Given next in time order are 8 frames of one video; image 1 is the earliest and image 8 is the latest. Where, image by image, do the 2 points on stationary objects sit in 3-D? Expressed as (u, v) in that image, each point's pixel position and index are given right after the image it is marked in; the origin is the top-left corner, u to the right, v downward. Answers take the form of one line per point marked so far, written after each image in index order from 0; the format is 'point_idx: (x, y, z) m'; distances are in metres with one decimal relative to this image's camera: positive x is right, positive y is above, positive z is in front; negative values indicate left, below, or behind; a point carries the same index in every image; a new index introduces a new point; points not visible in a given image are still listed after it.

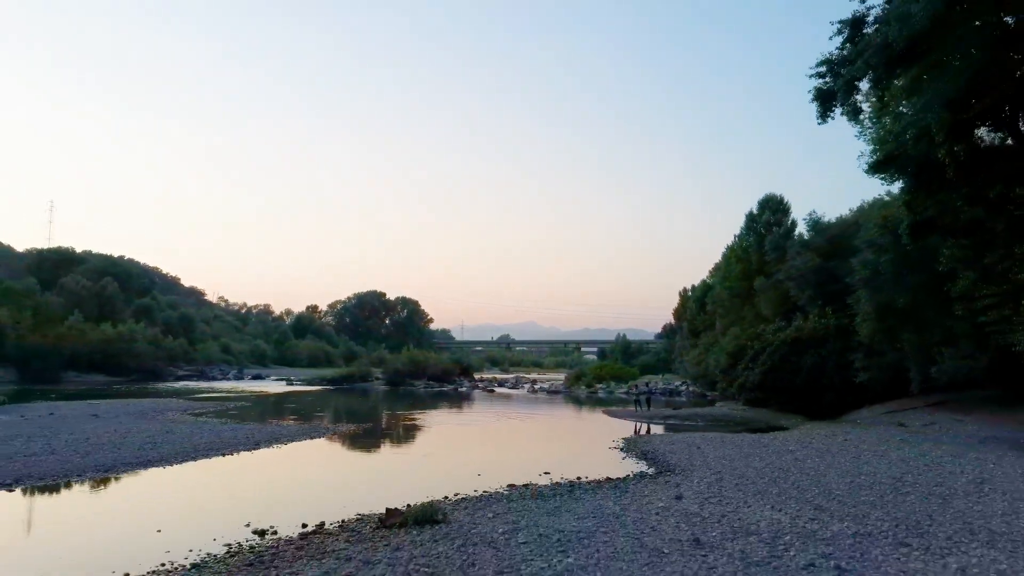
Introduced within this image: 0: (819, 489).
0: (+21.8, -14.3, +11.4) m
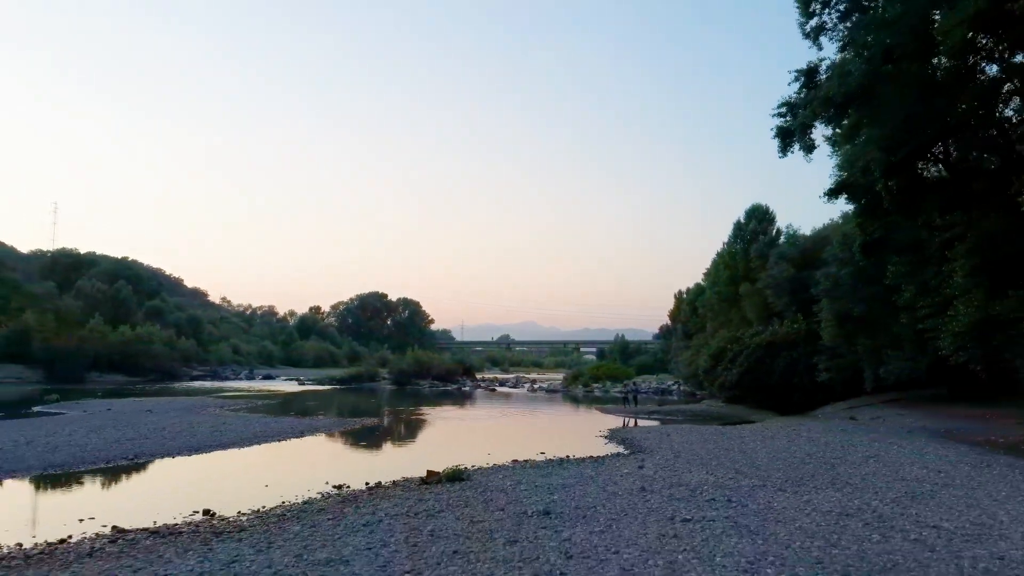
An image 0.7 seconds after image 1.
0: (+22.1, -16.3, +15.1) m
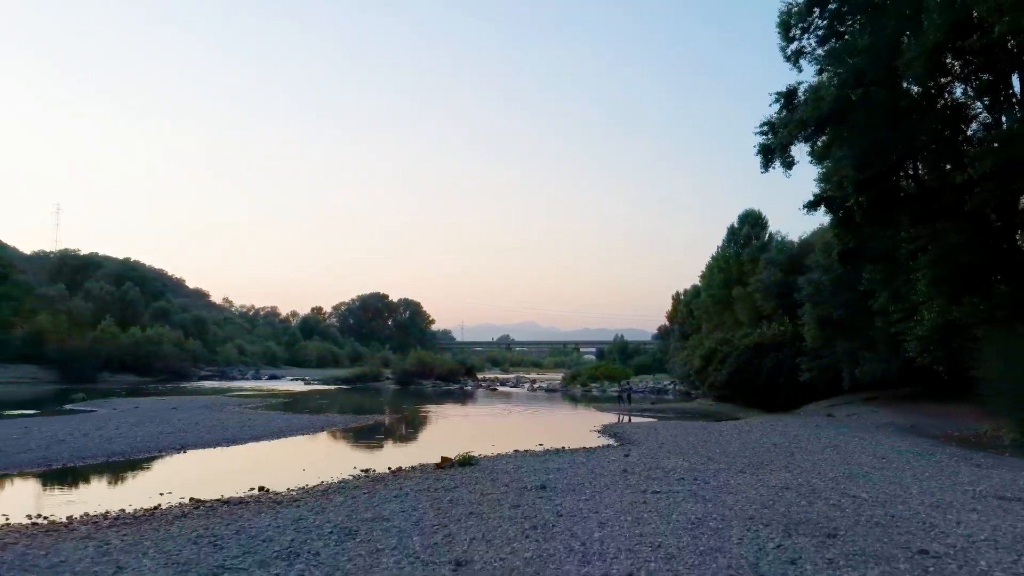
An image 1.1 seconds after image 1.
0: (+22.3, -17.4, +17.3) m
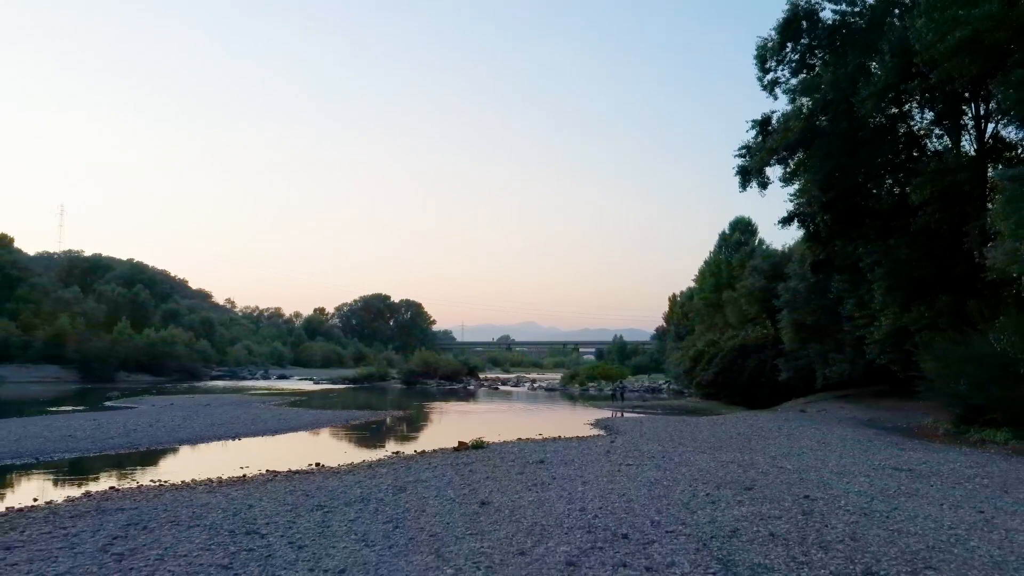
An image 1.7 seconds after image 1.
0: (+22.8, -19.0, +20.5) m
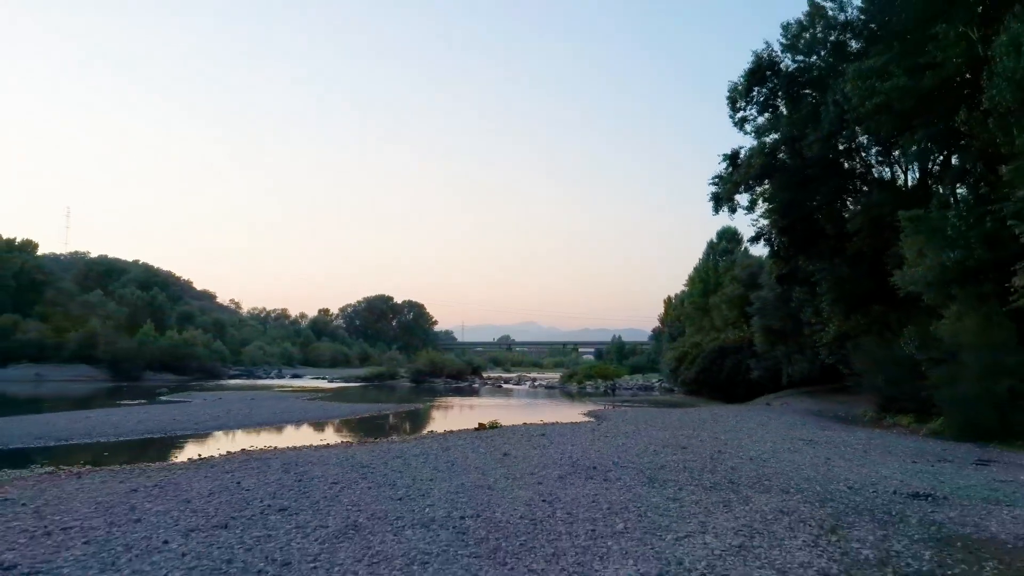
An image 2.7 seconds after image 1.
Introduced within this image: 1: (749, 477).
0: (+23.9, -21.4, +25.7) m
1: (+18.6, -14.7, +12.6) m
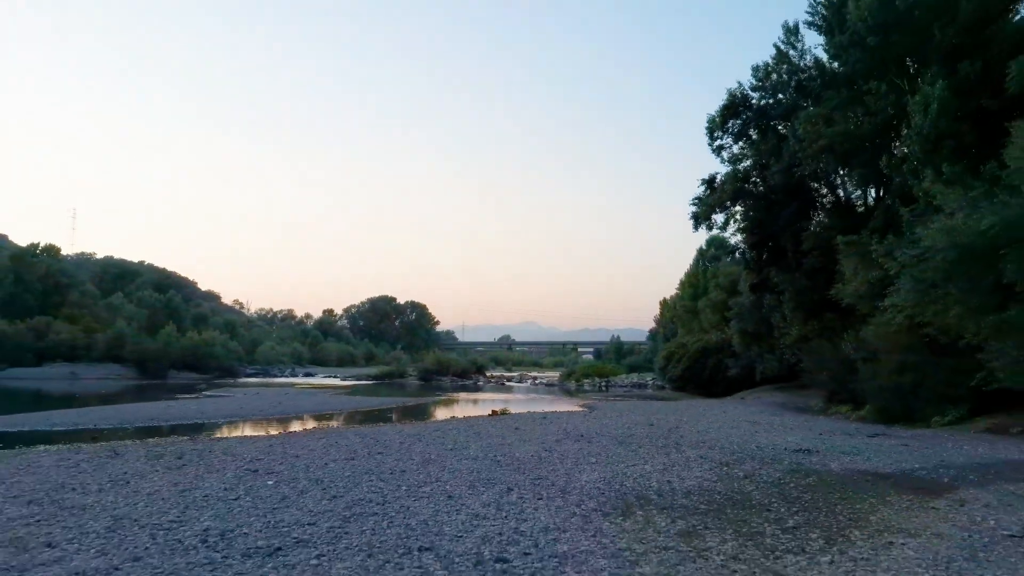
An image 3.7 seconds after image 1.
0: (+25.2, -23.6, +31.0) m
1: (+19.8, -16.9, +17.9) m
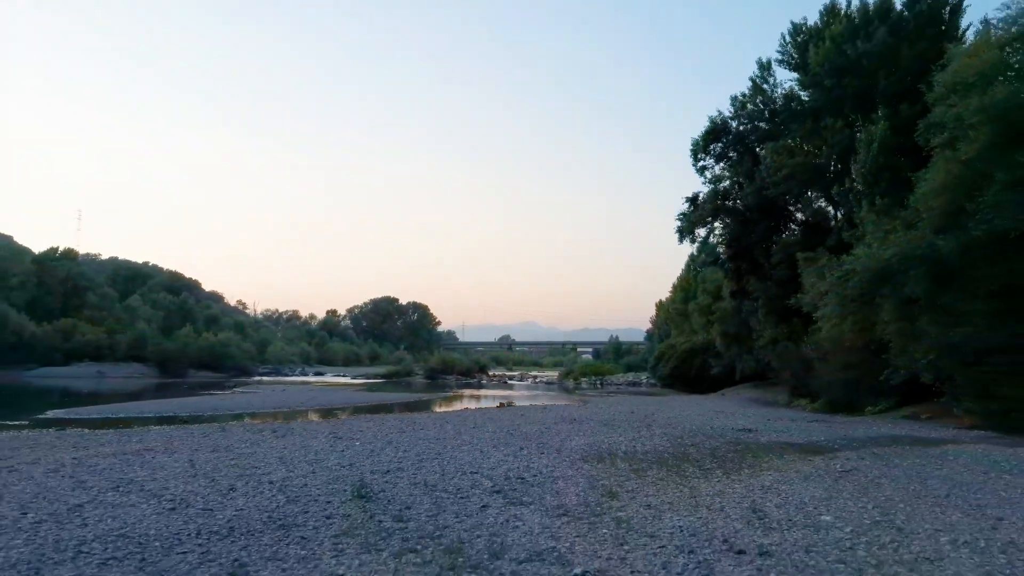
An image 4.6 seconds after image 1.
0: (+26.1, -25.6, +35.8) m
1: (+20.8, -18.9, +22.6) m
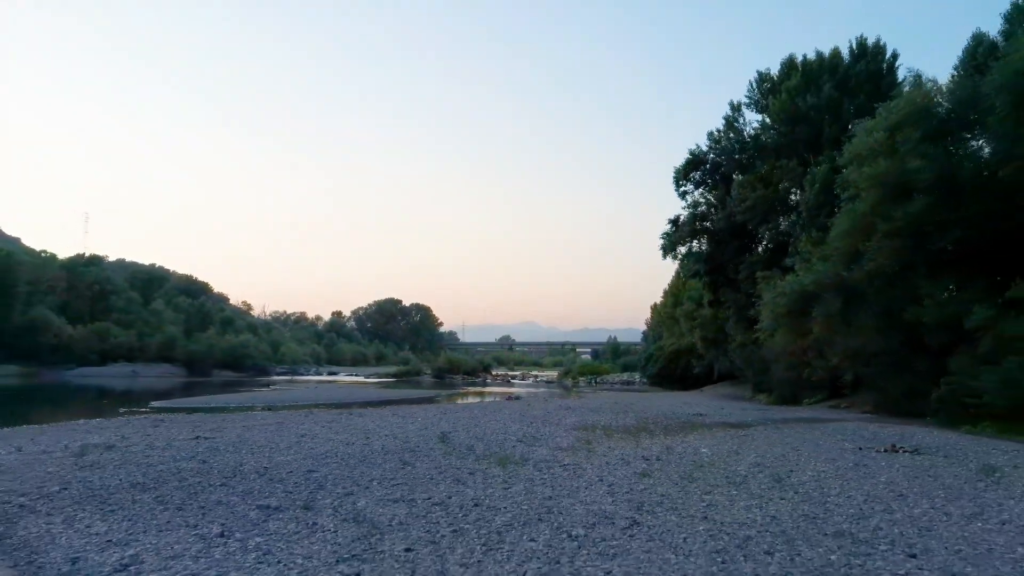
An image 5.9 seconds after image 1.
0: (+27.9, -29.0, +42.7) m
1: (+22.6, -22.3, +29.5) m
